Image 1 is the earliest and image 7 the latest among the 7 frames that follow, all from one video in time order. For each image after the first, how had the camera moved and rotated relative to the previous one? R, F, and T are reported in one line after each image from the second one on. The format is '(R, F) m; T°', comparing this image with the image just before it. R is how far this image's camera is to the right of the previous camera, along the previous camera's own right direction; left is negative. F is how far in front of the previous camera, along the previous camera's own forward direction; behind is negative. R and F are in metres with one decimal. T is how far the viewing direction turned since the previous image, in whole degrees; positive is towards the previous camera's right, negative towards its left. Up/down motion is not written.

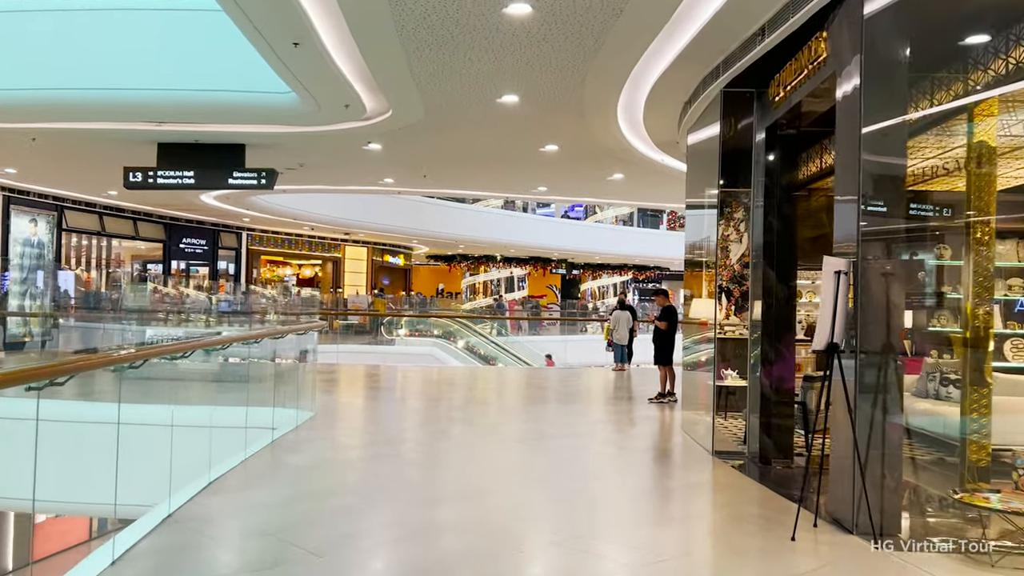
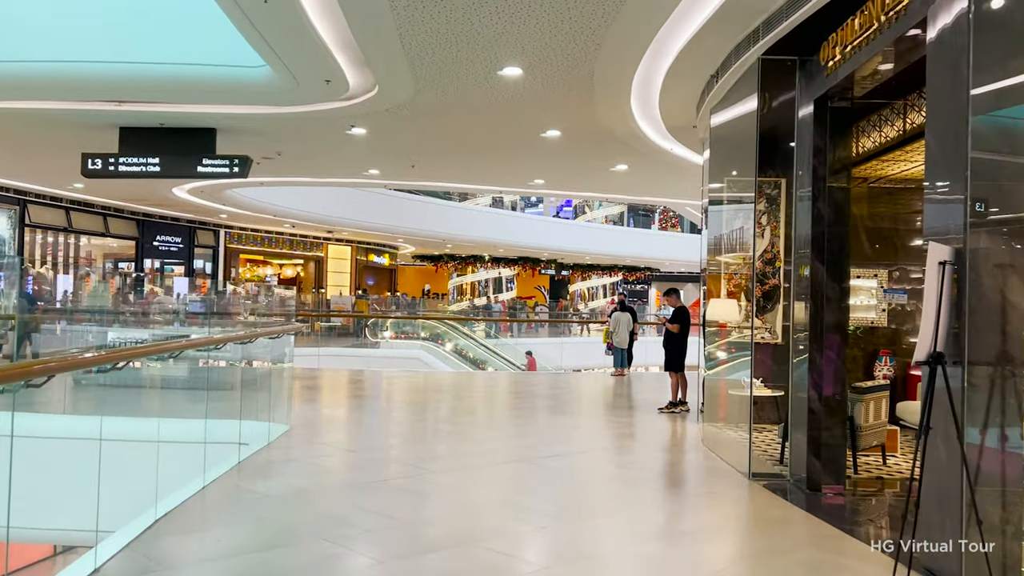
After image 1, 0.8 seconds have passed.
(-0.1, +0.8) m; +1°
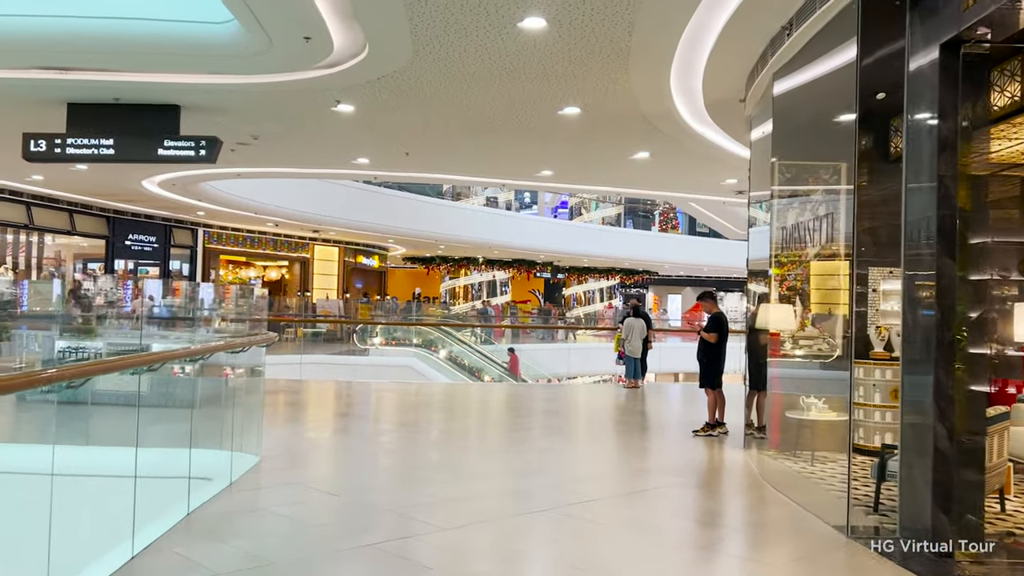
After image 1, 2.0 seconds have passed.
(-0.2, +1.1) m; +1°
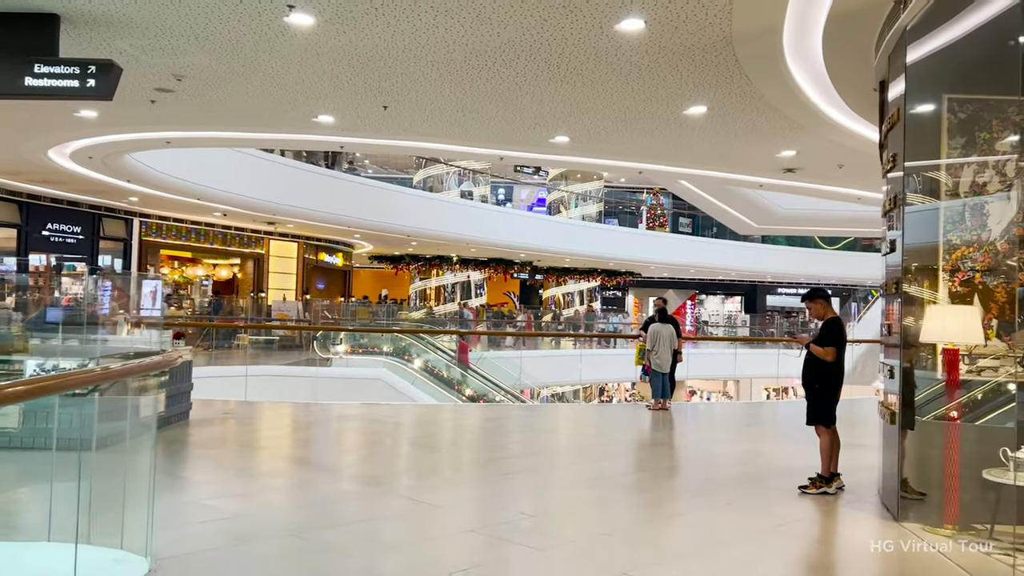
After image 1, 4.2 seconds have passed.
(-0.4, +2.1) m; +2°
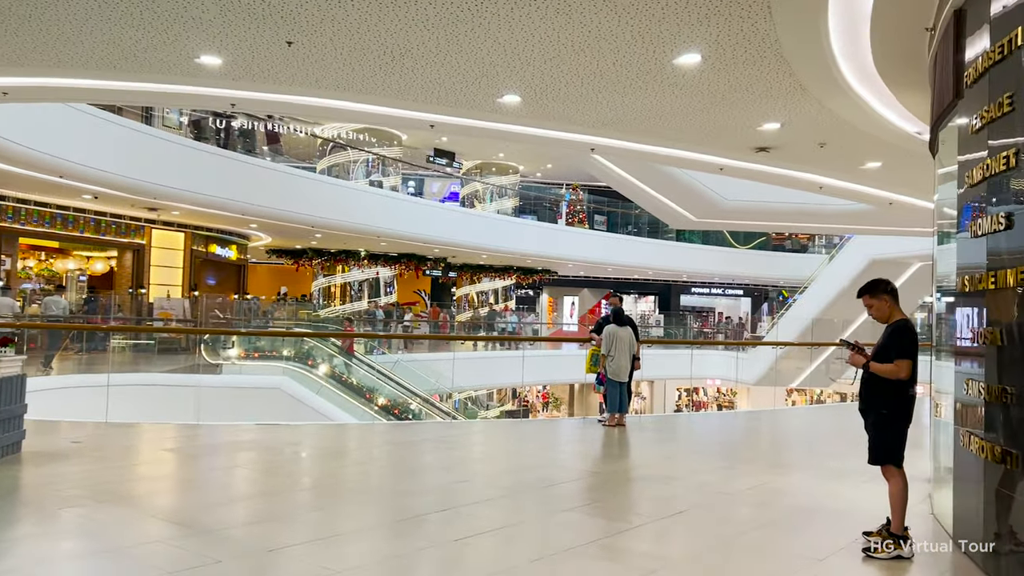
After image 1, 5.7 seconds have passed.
(-0.2, +1.4) m; +7°
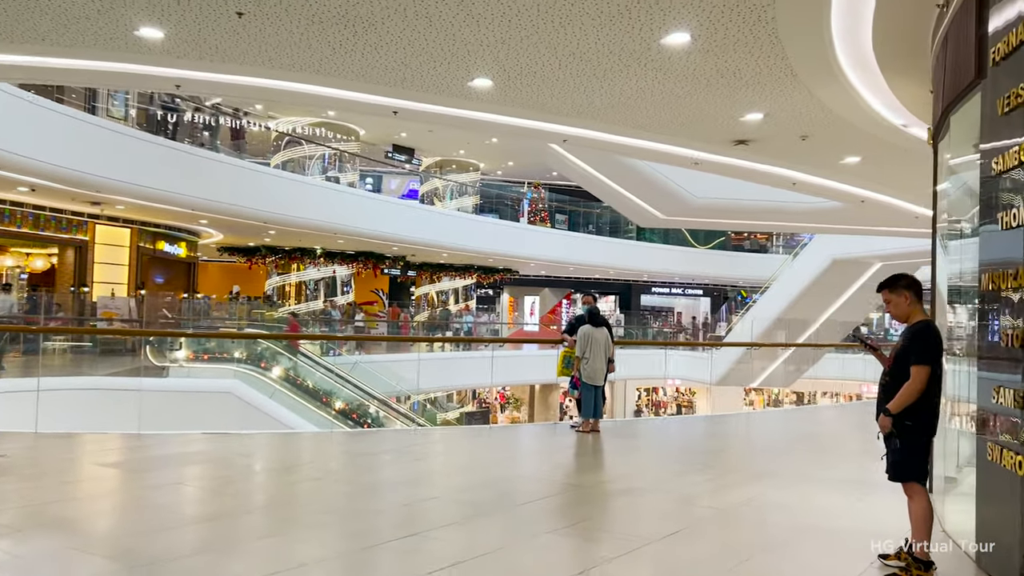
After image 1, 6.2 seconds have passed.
(-0.1, +0.4) m; +3°
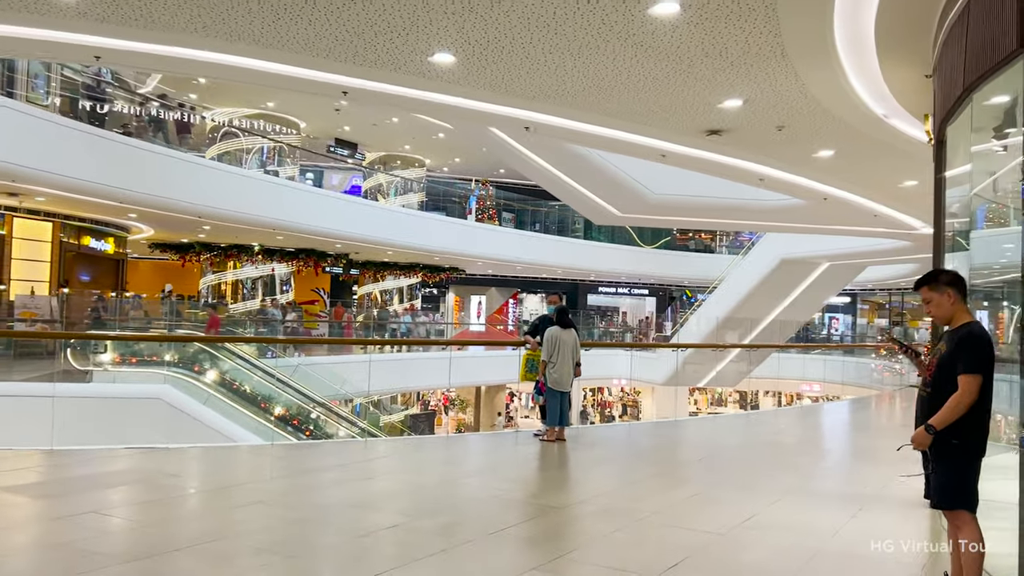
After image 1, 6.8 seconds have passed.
(-0.1, +0.5) m; +4°
